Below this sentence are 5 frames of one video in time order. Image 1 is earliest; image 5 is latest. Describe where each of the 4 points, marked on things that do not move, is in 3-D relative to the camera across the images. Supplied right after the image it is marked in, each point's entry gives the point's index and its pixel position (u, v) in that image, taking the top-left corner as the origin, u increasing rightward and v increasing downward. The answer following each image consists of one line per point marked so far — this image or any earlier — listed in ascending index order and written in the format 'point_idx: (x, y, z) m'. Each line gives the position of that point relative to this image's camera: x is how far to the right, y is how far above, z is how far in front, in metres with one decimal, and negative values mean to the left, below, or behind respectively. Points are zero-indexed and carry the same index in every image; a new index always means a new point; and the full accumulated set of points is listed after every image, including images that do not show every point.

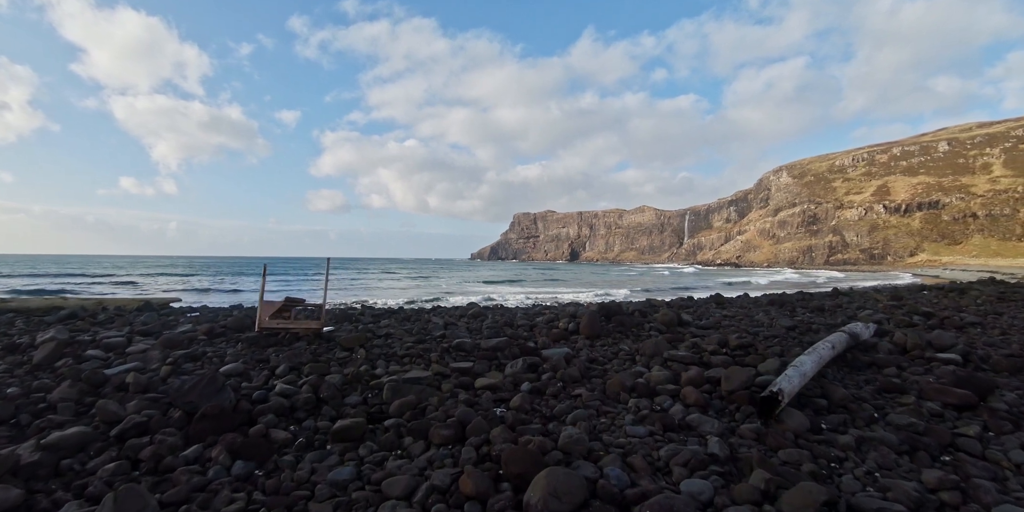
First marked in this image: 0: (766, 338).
0: (+4.2, -1.4, +8.5) m
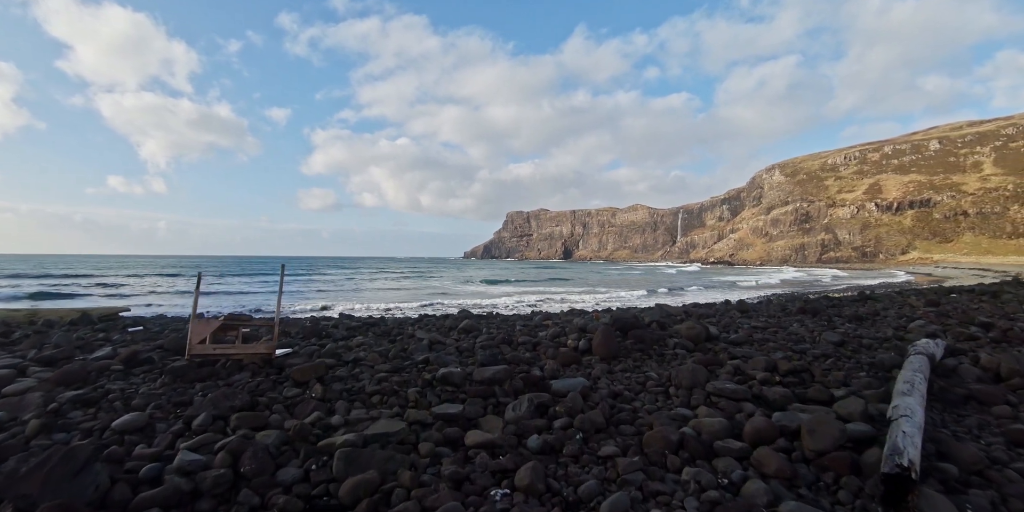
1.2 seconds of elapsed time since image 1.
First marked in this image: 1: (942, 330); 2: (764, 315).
0: (+4.2, -1.4, +7.0) m
1: (+7.7, -1.3, +9.2) m
2: (+5.4, -1.3, +11.0) m
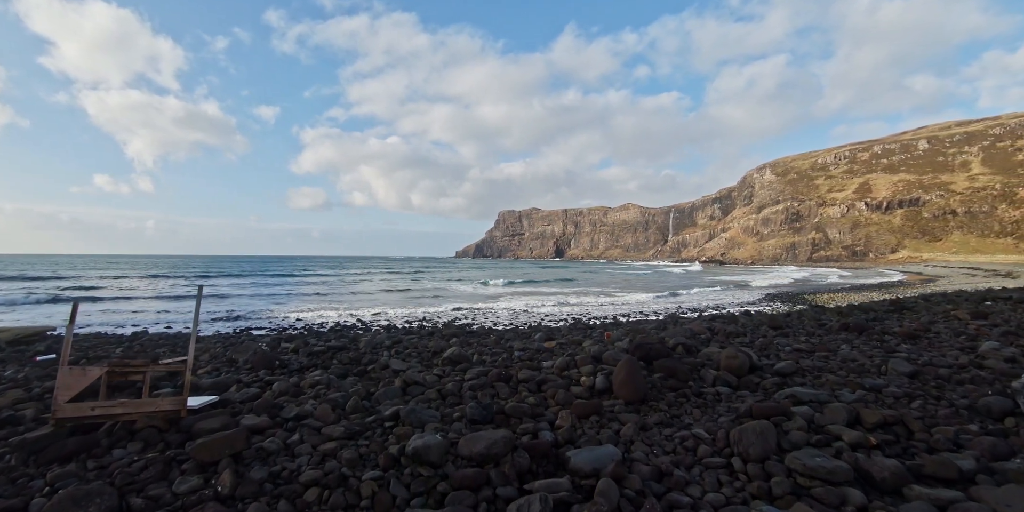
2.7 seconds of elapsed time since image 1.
0: (+4.2, -1.6, +5.5) m
1: (+7.6, -1.5, +7.7) m
2: (+5.3, -1.4, +9.4) m
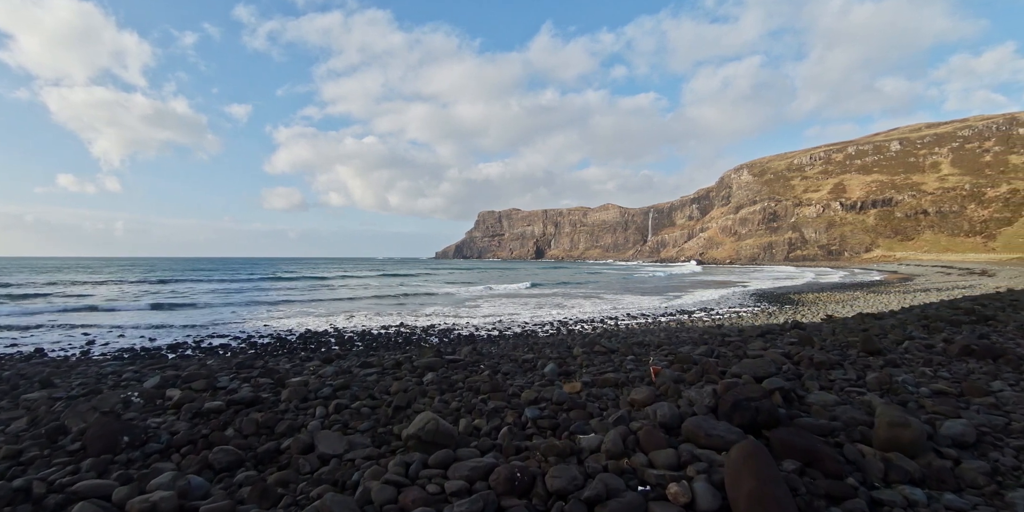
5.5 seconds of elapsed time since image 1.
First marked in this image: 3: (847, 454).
0: (+4.3, -1.6, +2.8) m
1: (+7.7, -1.4, +5.2) m
2: (+5.3, -1.4, +6.8) m
3: (+2.5, -1.5, +3.8) m
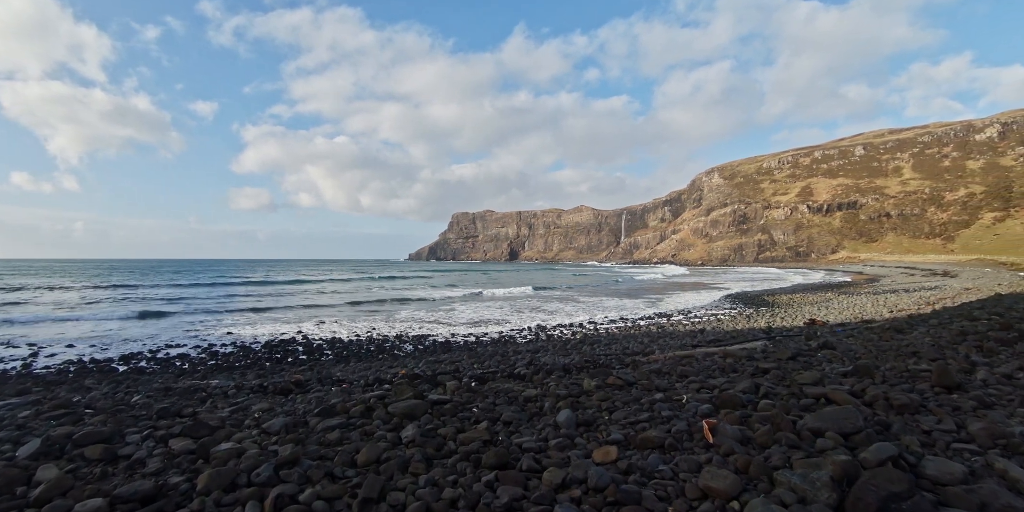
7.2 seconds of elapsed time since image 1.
0: (+4.6, -1.7, +1.5) m
1: (+7.8, -1.6, +4.1) m
2: (+5.3, -1.6, +5.6) m
3: (+2.7, -1.6, +2.5) m
